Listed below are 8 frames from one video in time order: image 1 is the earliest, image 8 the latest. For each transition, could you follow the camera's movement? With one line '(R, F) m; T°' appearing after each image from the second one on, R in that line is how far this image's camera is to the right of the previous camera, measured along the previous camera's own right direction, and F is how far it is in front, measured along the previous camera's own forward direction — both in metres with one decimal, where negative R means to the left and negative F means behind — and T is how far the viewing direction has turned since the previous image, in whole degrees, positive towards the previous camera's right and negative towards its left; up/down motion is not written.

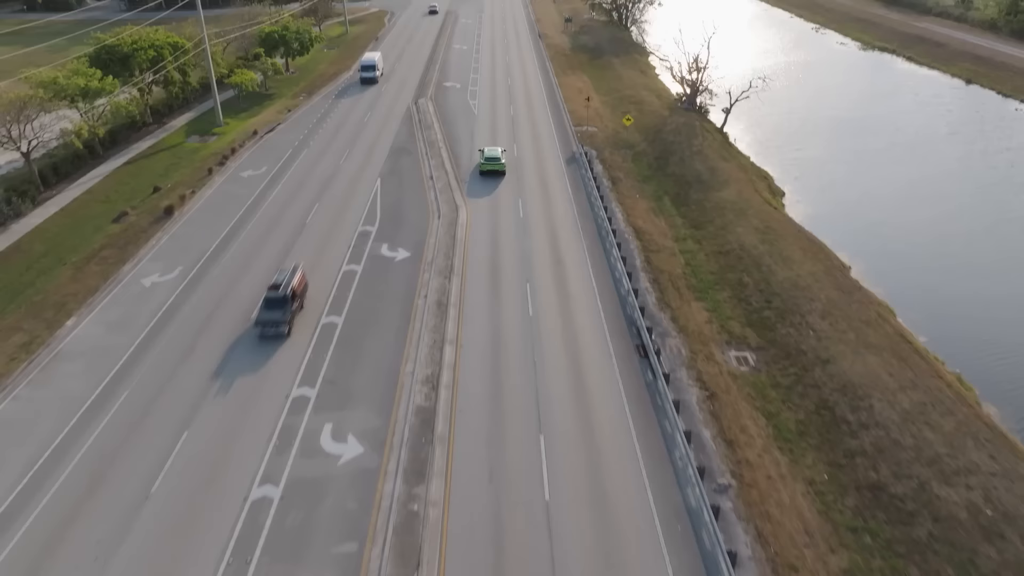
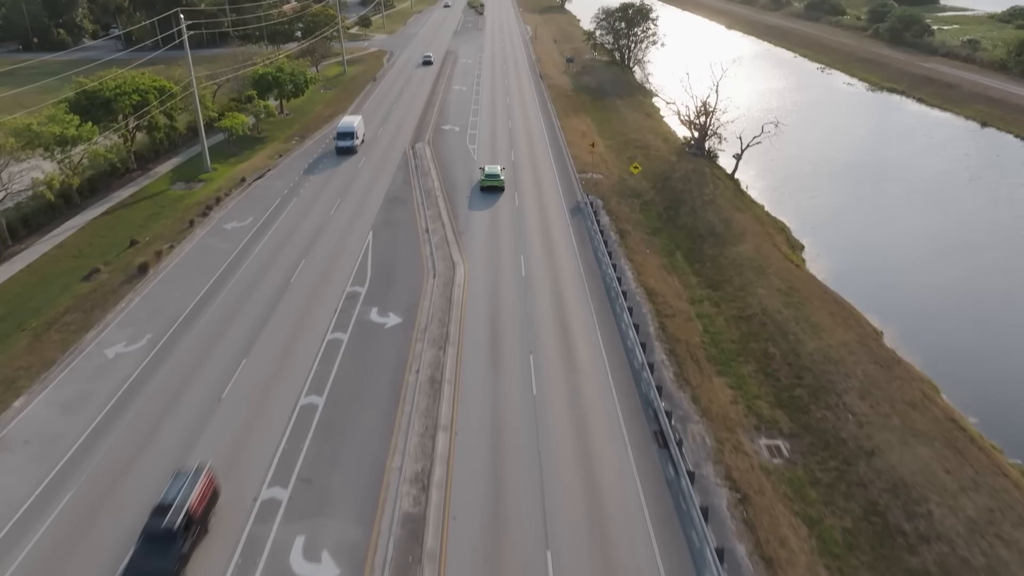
(-0.1, +2.7) m; 0°
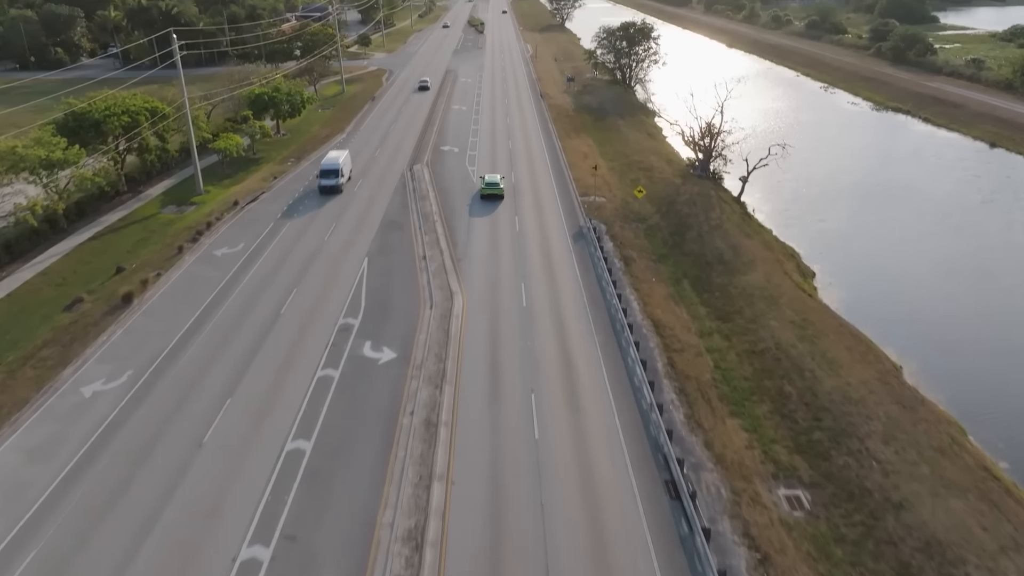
(0.0, +1.4) m; 0°
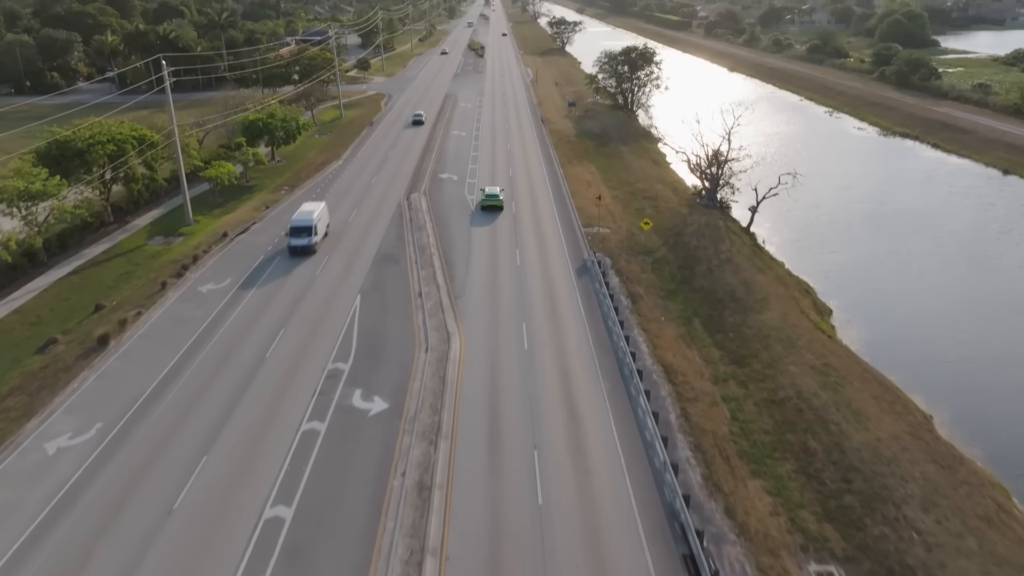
(0.0, +1.9) m; 0°
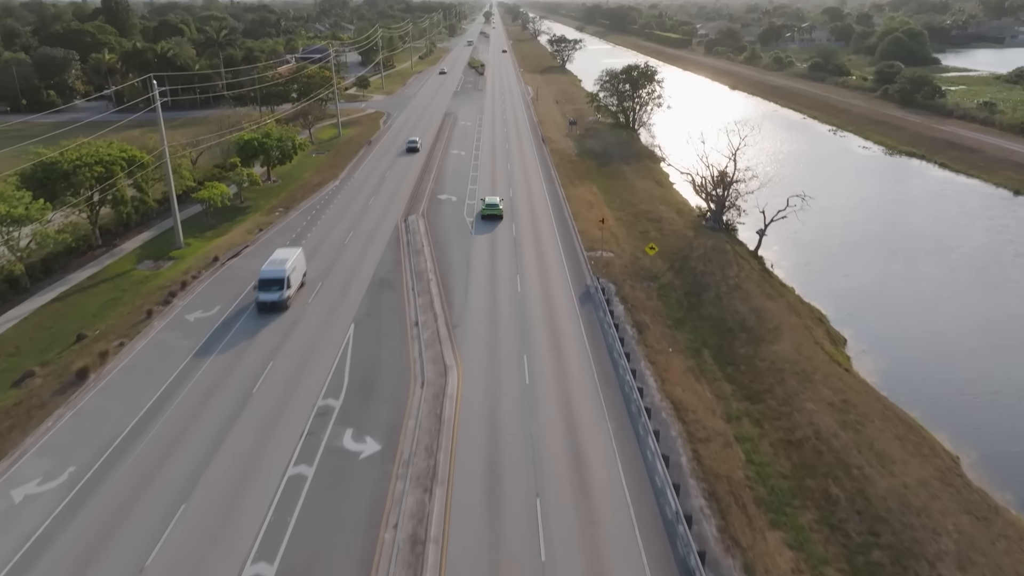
(0.0, +1.4) m; 0°
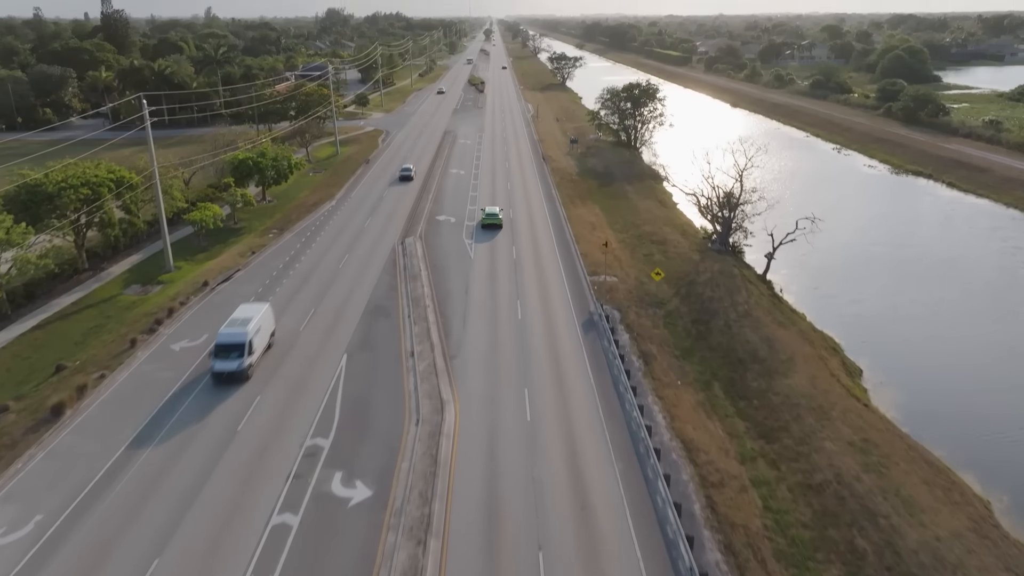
(0.0, +1.4) m; 0°
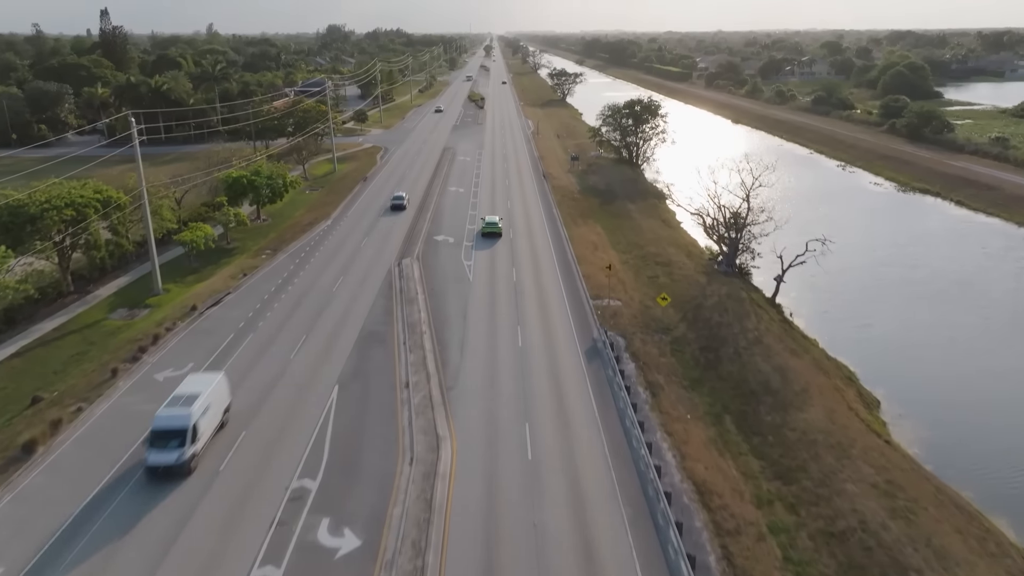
(0.0, +1.5) m; 0°
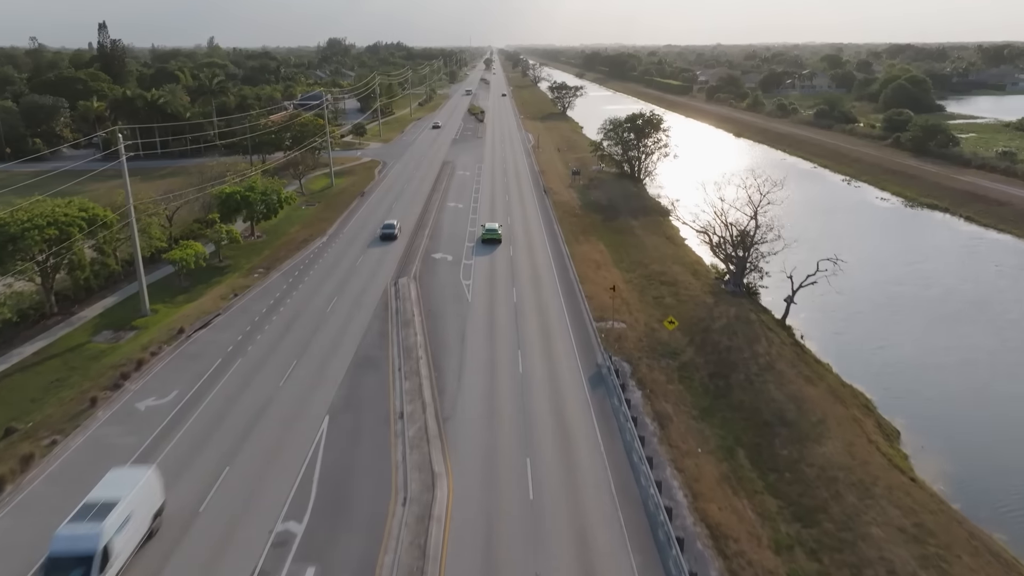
(0.0, +1.5) m; 0°
